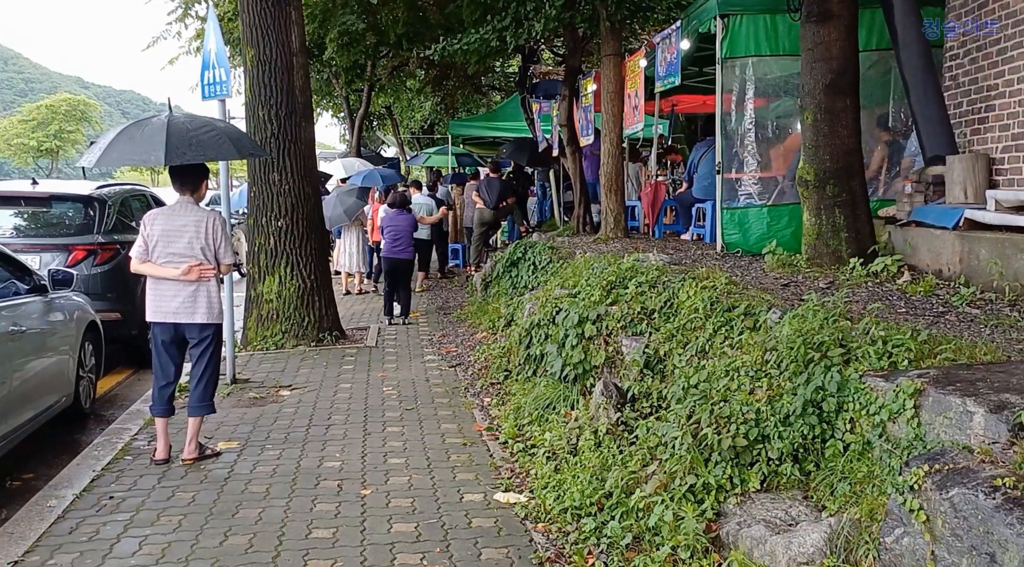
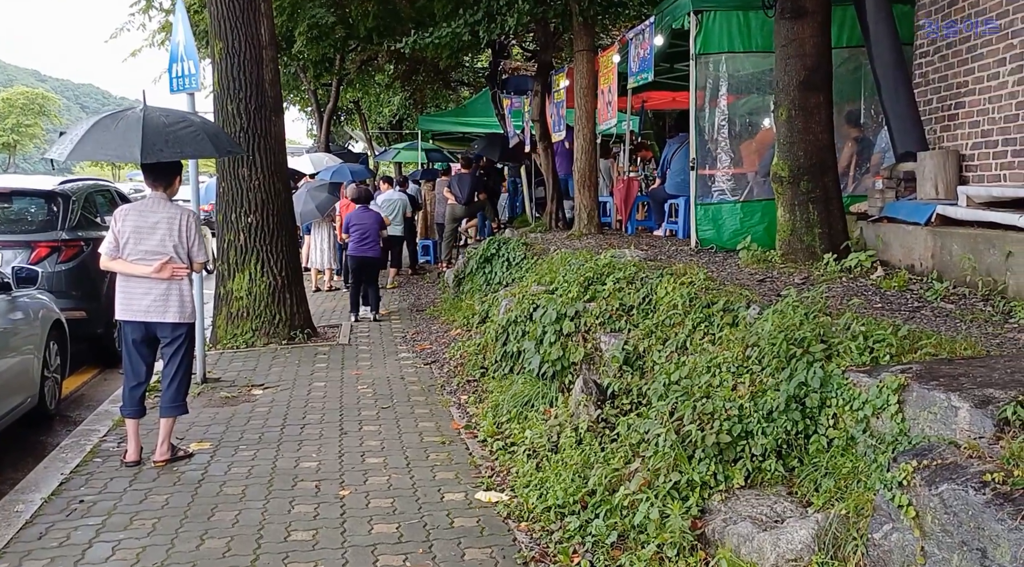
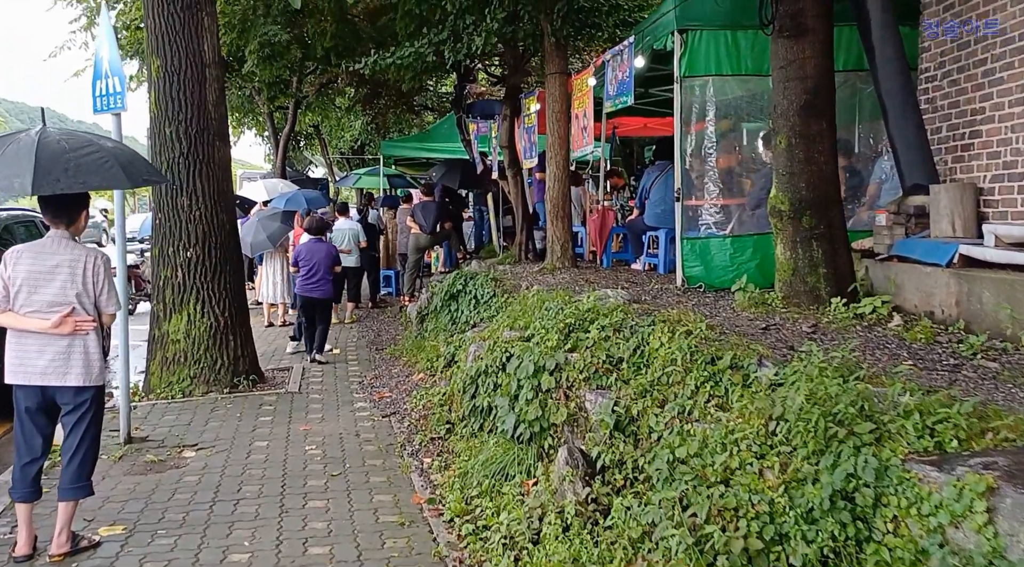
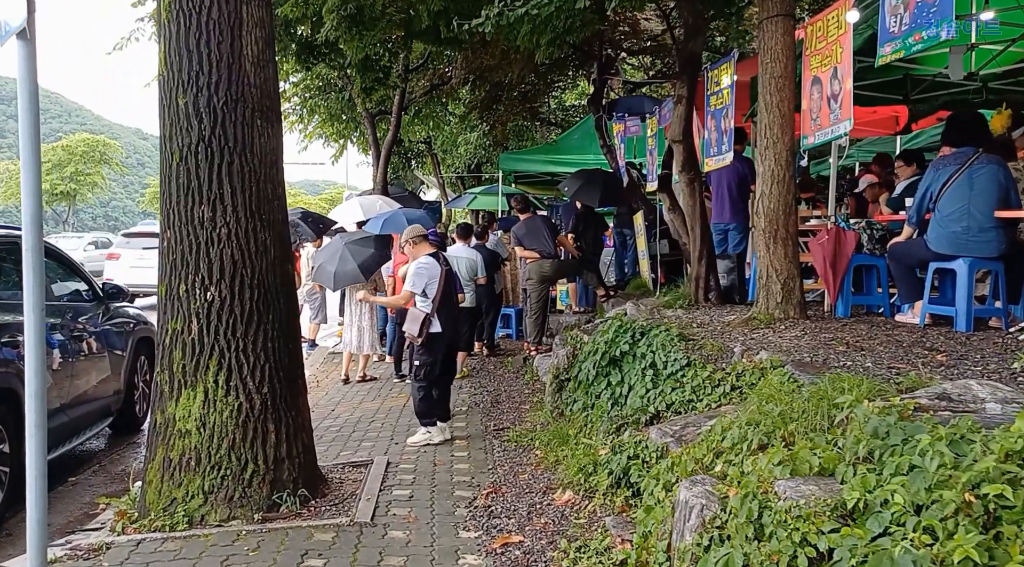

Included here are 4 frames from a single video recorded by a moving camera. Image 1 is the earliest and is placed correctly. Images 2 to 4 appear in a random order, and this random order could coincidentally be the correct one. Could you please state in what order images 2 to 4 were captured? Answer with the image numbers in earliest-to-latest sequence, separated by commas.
2, 3, 4
